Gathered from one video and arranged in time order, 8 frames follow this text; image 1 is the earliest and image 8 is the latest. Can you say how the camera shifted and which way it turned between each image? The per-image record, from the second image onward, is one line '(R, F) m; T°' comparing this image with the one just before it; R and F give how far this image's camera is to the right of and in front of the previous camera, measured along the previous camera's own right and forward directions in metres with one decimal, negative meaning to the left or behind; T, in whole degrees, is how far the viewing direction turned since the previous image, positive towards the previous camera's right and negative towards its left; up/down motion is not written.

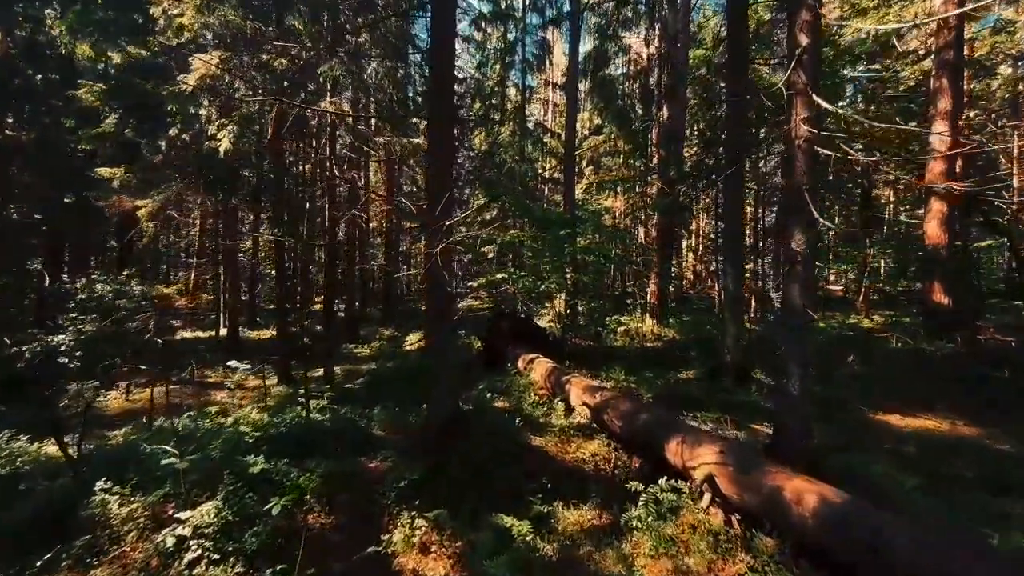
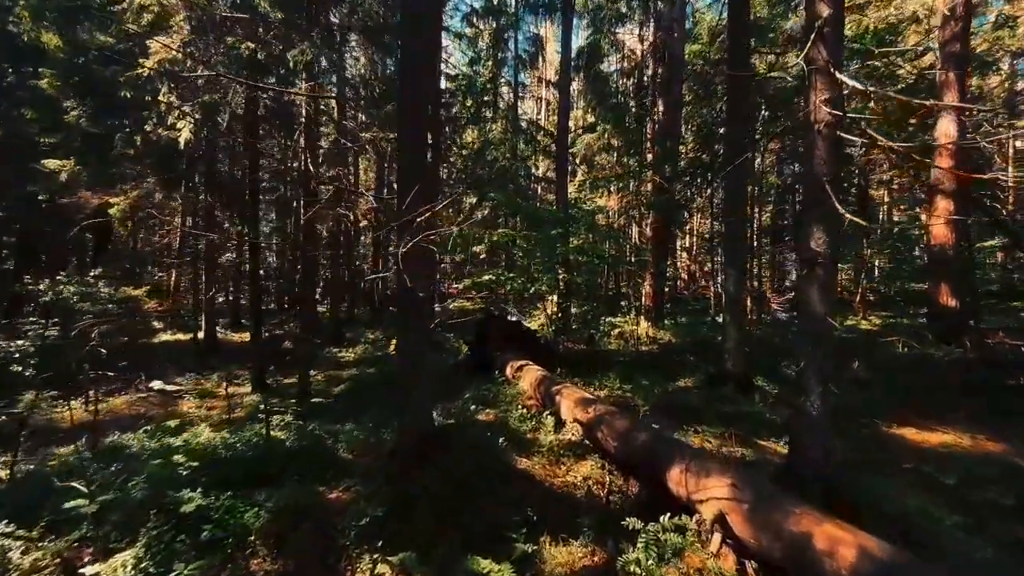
(+0.1, +0.6) m; +1°
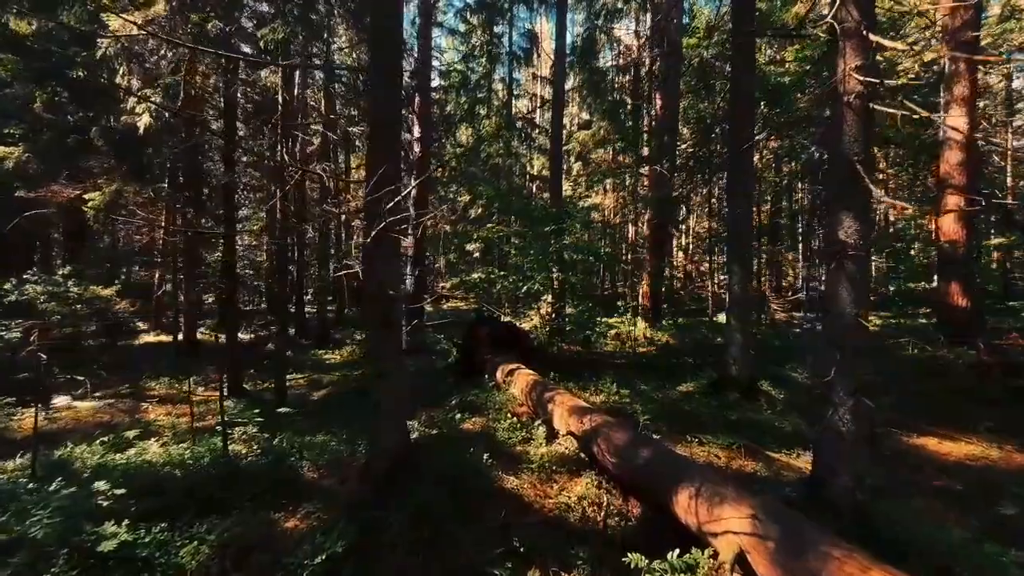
(+0.1, +0.5) m; 0°
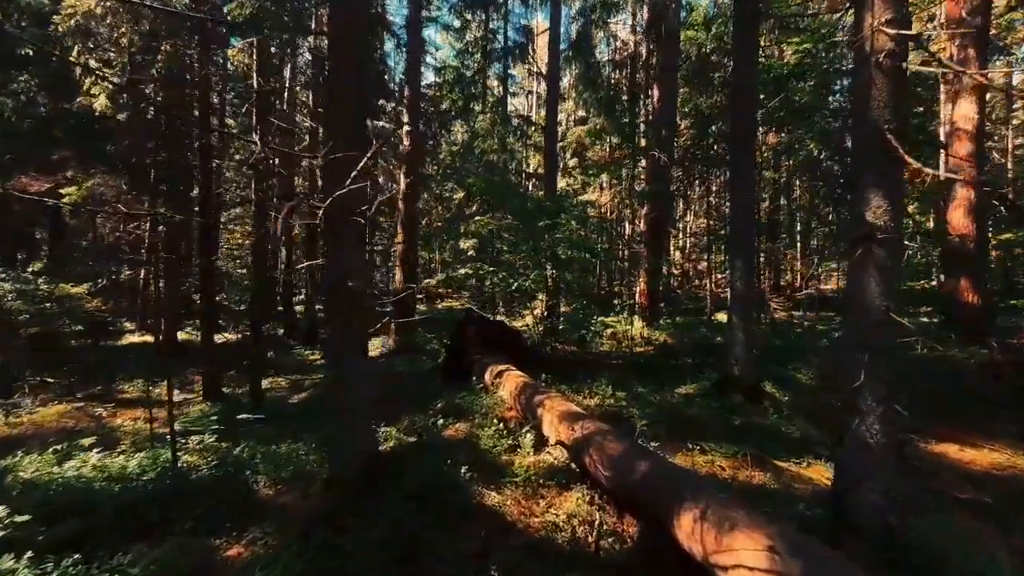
(+0.1, +0.5) m; 0°
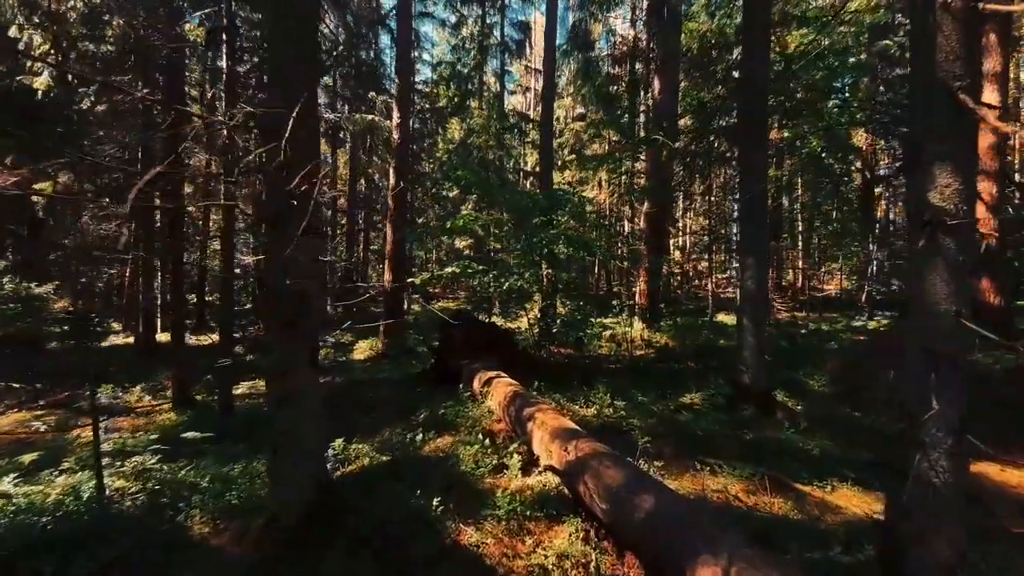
(+0.1, +0.6) m; 0°
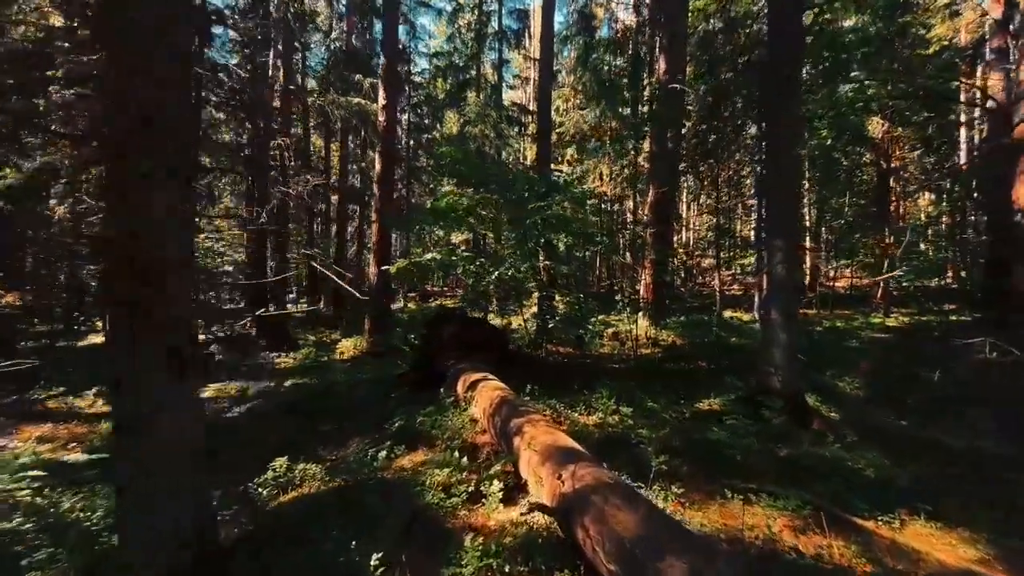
(+0.1, +1.0) m; 0°
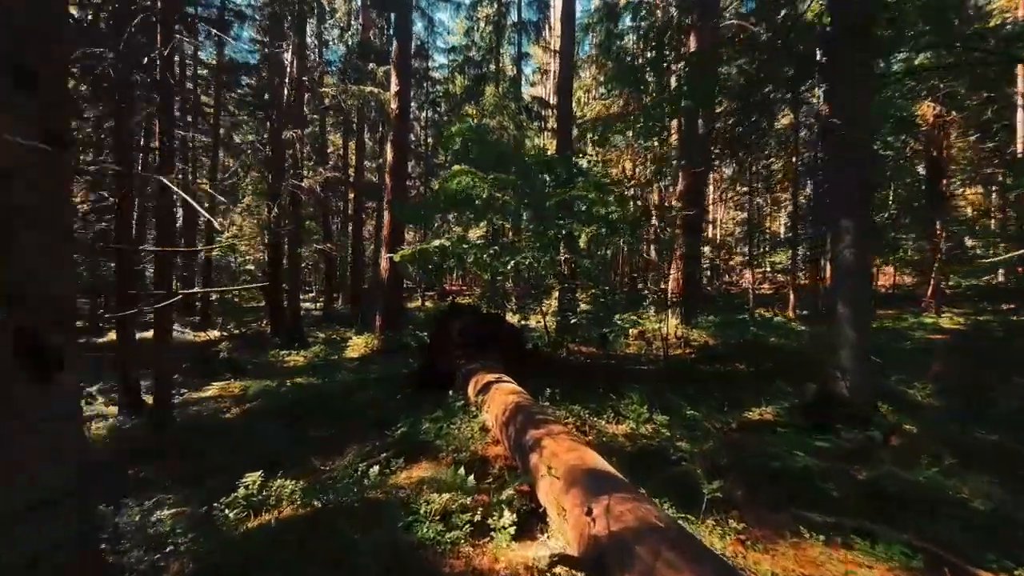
(0.0, +0.7) m; -2°
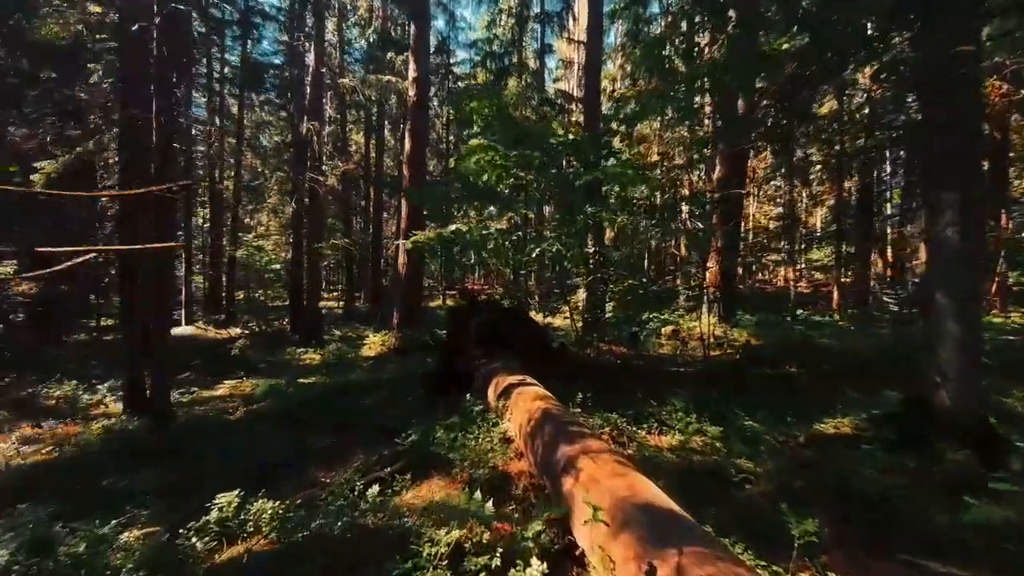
(0.0, +0.7) m; -2°
